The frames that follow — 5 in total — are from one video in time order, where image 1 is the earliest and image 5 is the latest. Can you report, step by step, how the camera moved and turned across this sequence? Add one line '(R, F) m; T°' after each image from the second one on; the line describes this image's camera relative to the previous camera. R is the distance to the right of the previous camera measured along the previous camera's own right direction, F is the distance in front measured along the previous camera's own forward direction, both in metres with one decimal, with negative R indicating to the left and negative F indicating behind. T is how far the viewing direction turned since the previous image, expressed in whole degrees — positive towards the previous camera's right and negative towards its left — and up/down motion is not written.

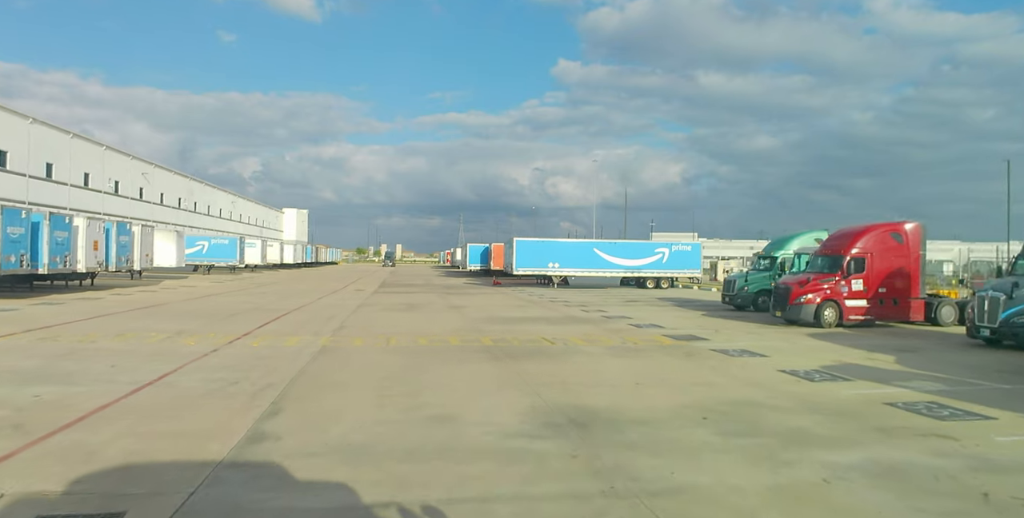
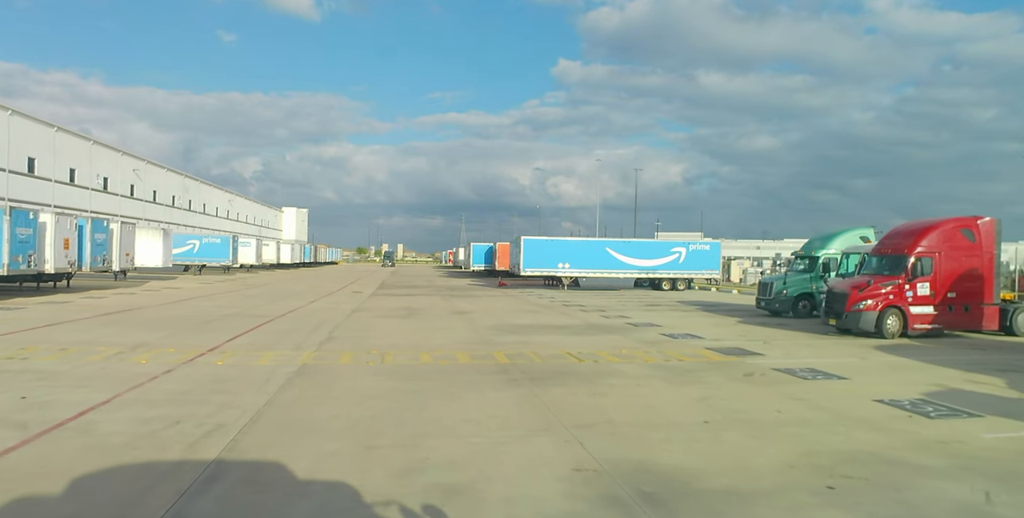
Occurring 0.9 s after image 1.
(-0.4, +2.4) m; 0°
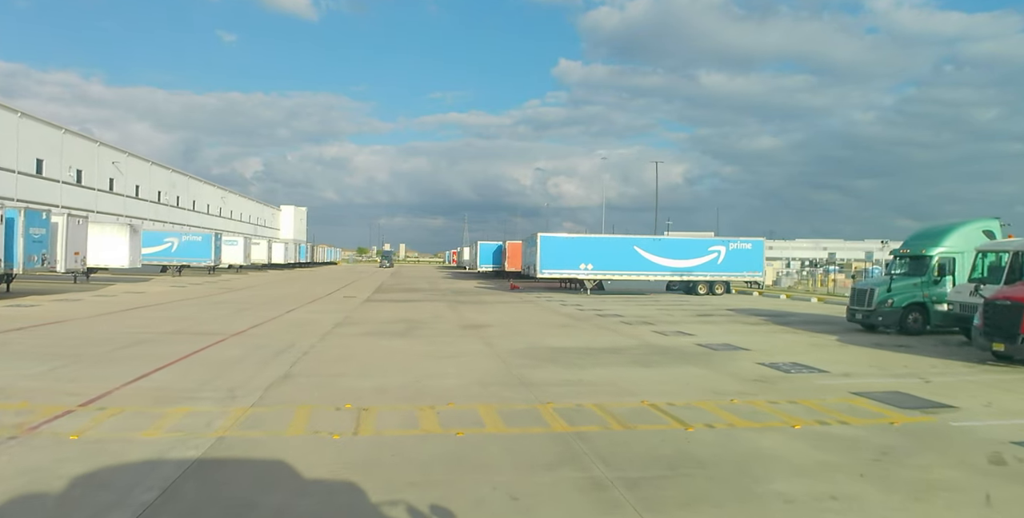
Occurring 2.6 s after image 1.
(-0.8, +4.7) m; 0°
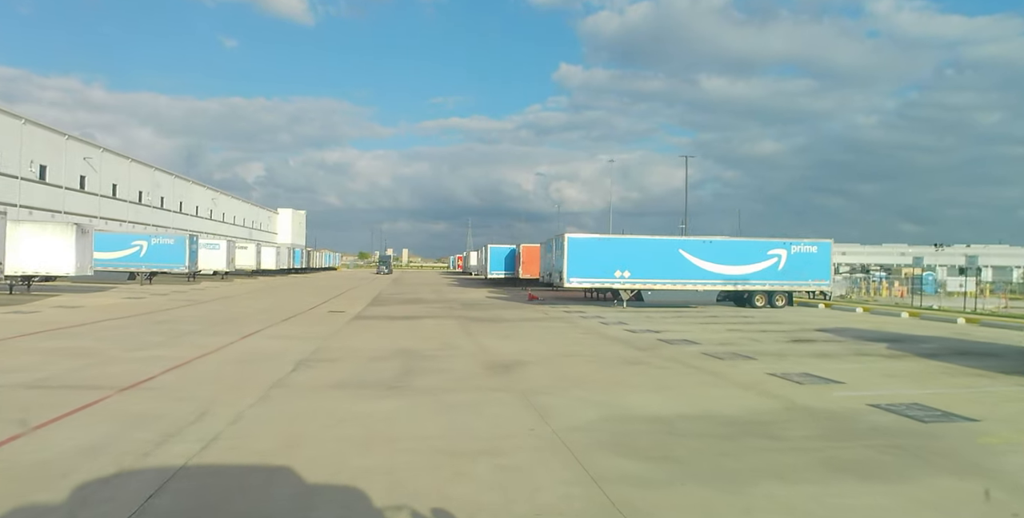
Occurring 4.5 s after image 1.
(-0.9, +5.5) m; 0°
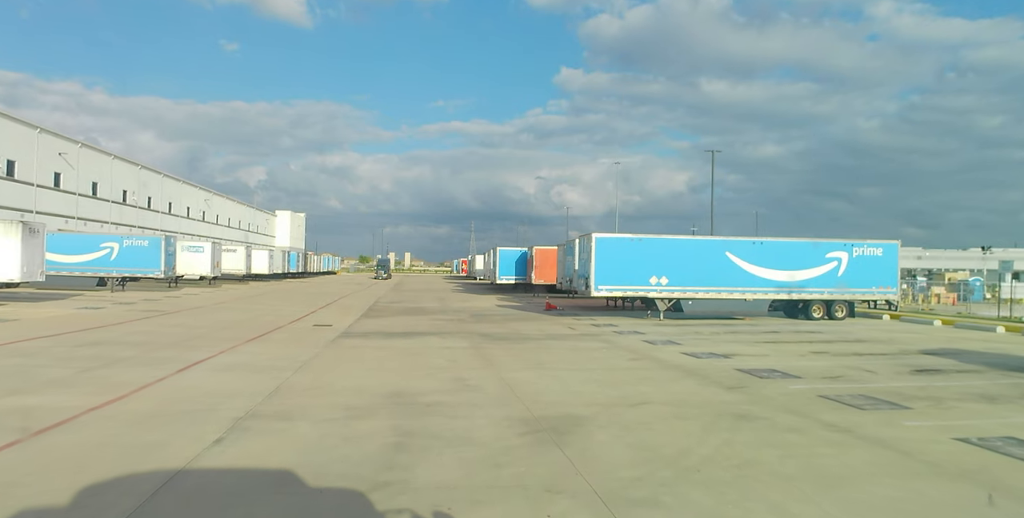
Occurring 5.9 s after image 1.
(-0.7, +4.0) m; 0°
